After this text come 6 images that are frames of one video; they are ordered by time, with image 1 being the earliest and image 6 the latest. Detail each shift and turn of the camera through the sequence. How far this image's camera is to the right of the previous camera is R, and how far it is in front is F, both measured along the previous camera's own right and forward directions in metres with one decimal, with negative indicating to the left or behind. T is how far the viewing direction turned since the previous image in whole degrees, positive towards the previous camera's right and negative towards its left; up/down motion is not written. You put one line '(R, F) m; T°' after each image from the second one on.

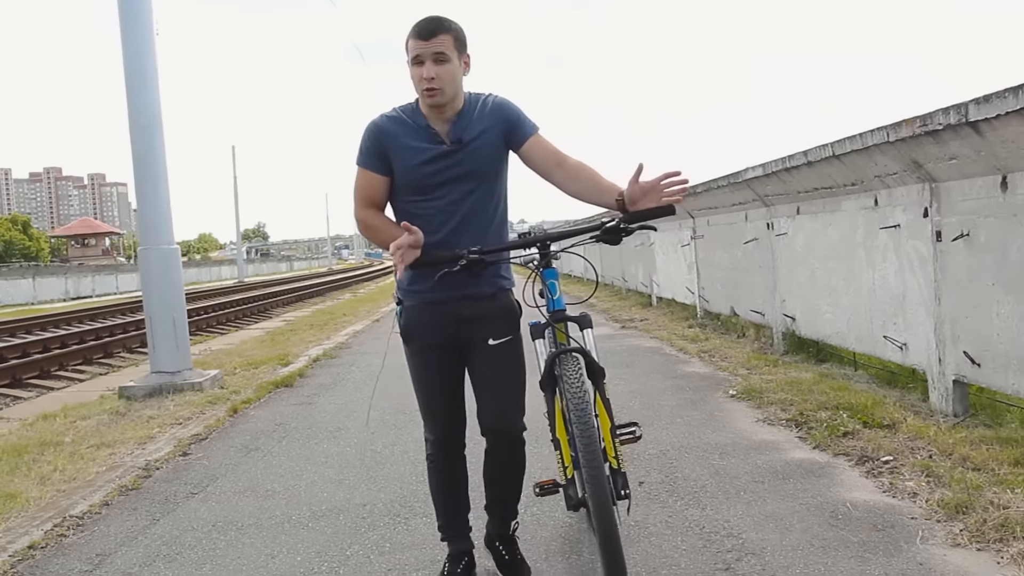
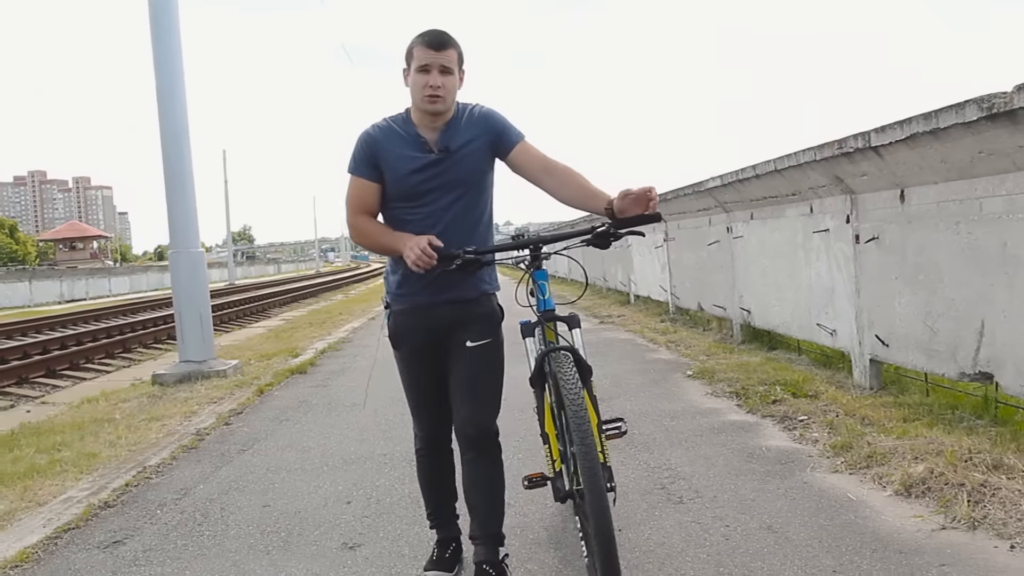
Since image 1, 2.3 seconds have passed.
(0.0, -1.0) m; +1°
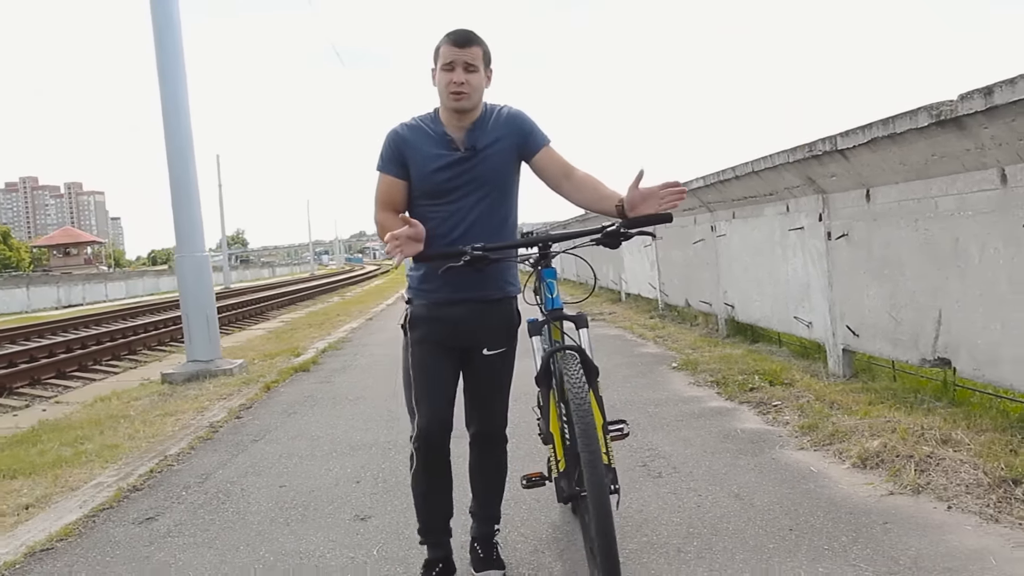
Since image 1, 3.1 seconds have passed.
(0.0, -0.4) m; 0°
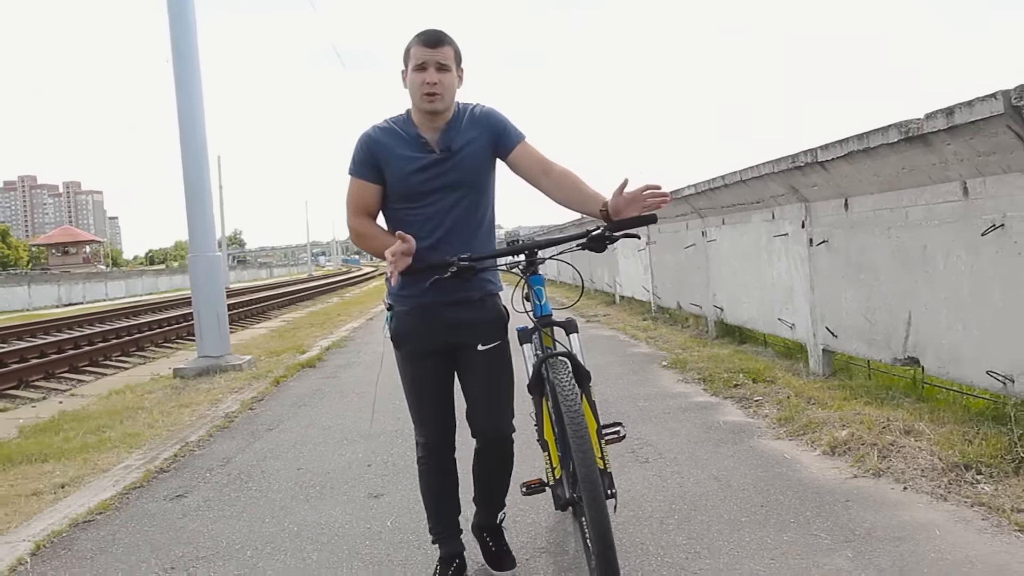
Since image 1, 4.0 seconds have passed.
(0.0, -0.4) m; 0°
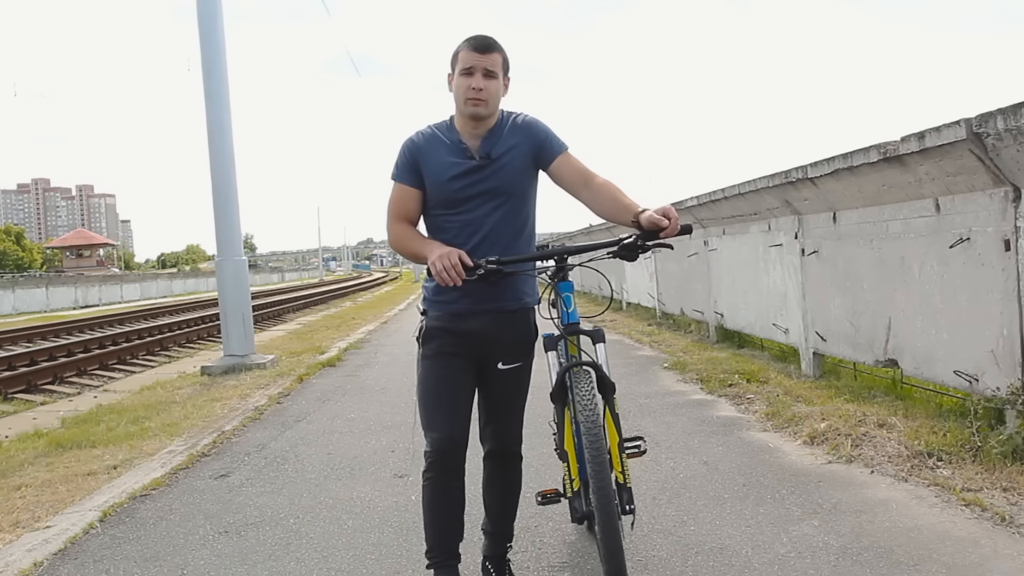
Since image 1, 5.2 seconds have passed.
(0.0, -0.5) m; -1°
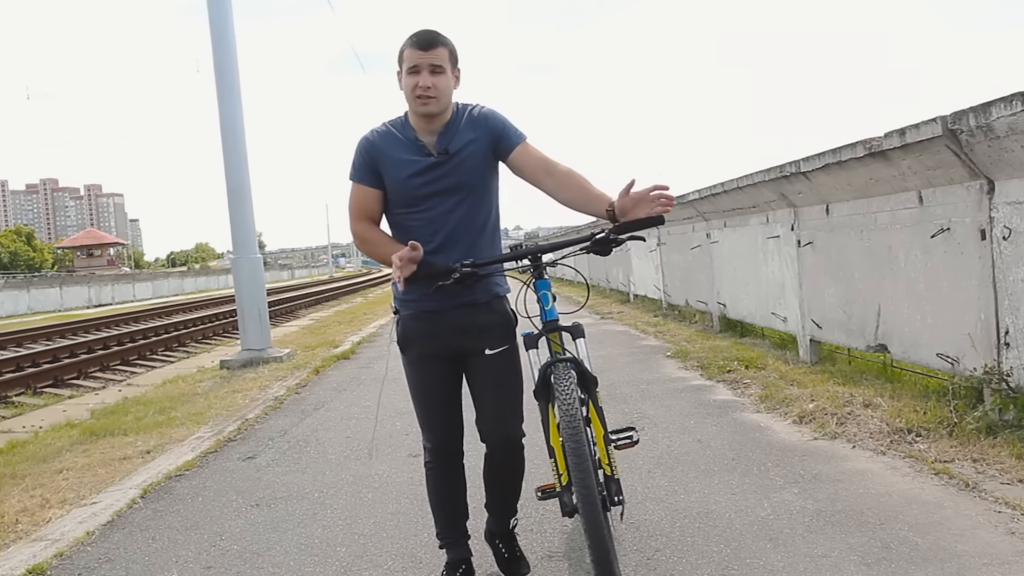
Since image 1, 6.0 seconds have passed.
(0.0, -0.3) m; -1°
